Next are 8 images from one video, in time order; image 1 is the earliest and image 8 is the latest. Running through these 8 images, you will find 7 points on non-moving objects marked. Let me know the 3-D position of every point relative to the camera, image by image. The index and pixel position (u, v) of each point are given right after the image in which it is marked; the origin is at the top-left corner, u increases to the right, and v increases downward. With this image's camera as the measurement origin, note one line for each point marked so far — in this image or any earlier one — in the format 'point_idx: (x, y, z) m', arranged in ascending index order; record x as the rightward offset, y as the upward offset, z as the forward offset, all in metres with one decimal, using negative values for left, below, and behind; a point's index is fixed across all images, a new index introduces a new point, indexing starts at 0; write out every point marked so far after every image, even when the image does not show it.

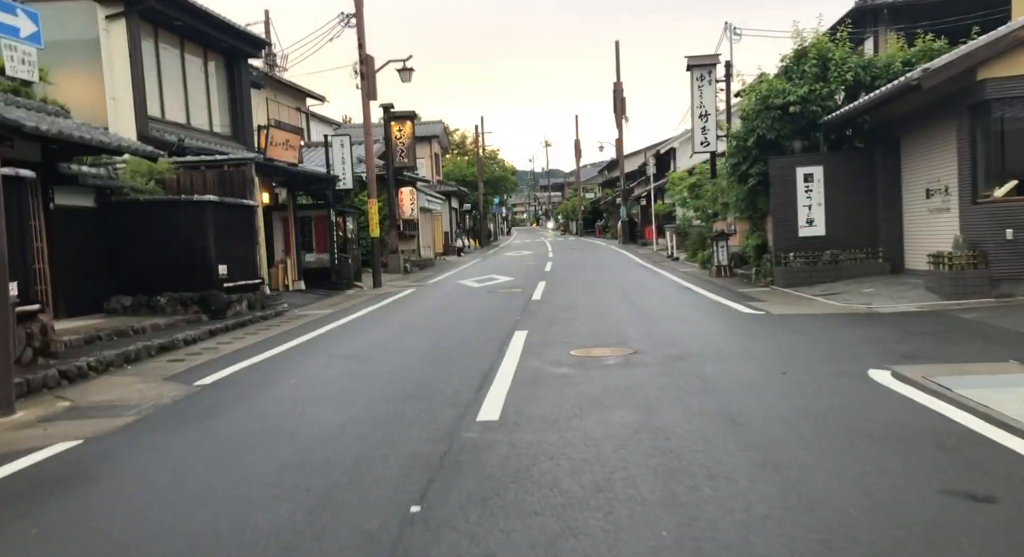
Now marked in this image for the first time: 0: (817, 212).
0: (+6.2, +1.4, +16.8) m
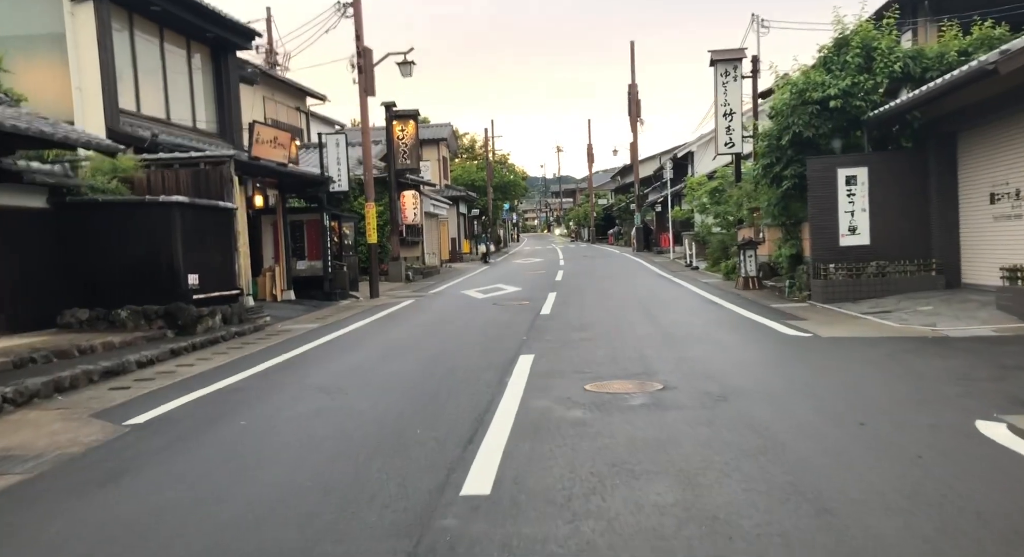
0: (+6.4, +1.1, +15.0) m
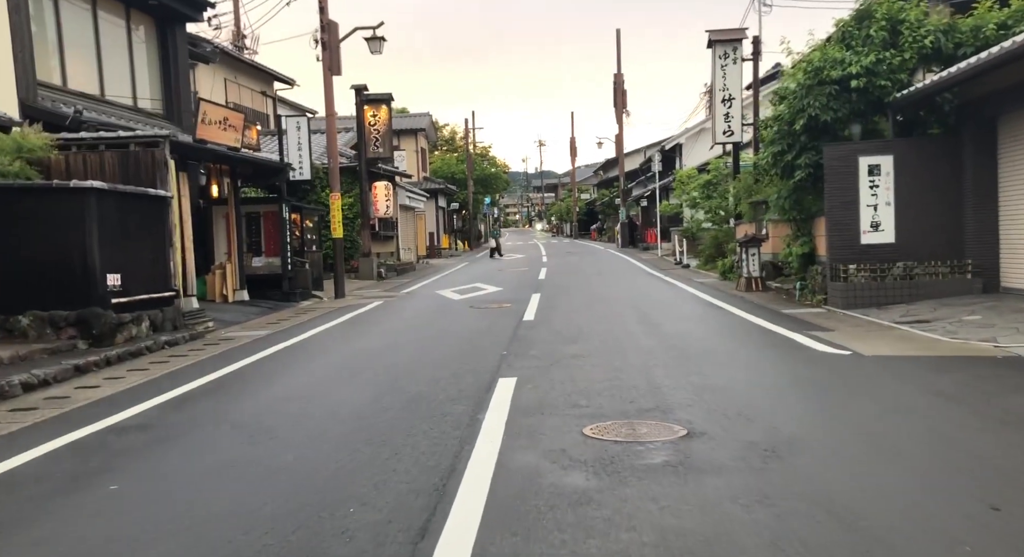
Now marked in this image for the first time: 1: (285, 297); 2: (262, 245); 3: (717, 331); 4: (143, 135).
0: (+6.0, +1.0, +13.3) m
1: (-5.0, -0.4, +17.9) m
2: (-5.6, +0.7, +18.4) m
3: (+2.7, -0.7, +10.7) m
4: (-5.6, +2.2, +12.4) m
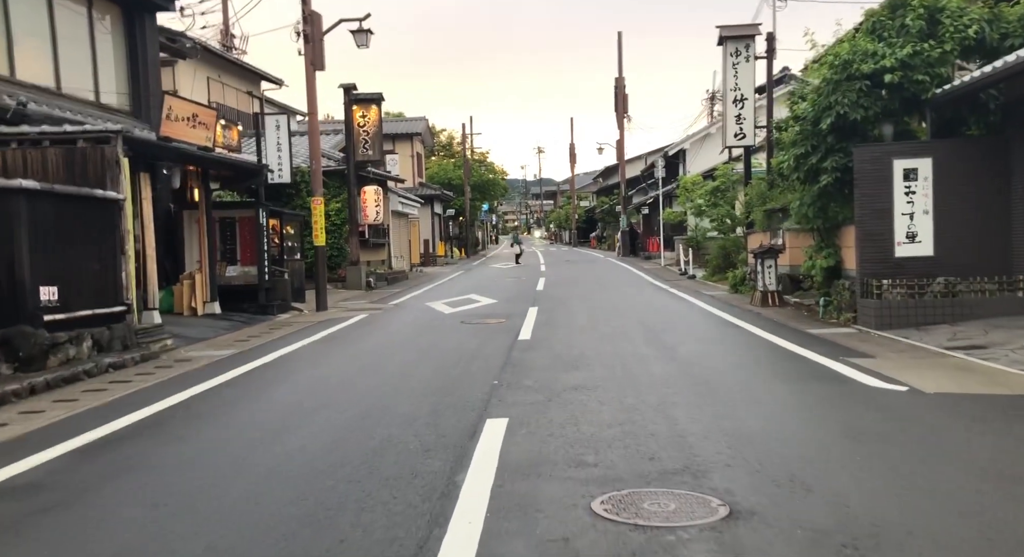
0: (+5.9, +0.8, +11.9) m
1: (-5.1, -0.6, +16.5) m
2: (-5.7, +0.5, +17.0) m
3: (+2.6, -0.9, +9.3) m
4: (-5.6, +2.0, +11.0) m
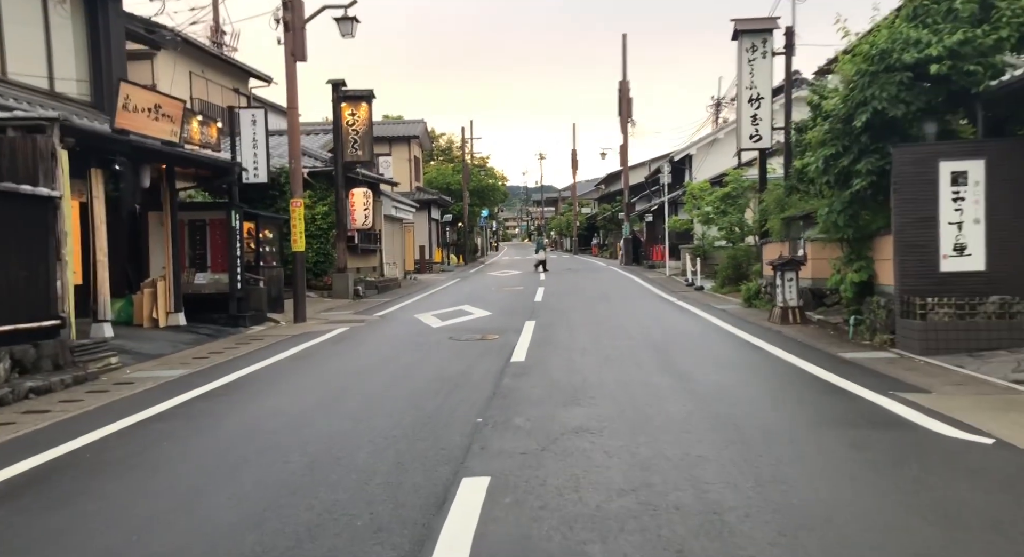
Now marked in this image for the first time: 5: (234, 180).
0: (+5.9, +0.6, +10.5) m
1: (-5.2, -0.8, +15.1) m
2: (-5.8, +0.4, +15.6) m
3: (+2.5, -1.1, +7.9) m
4: (-5.7, +1.9, +9.6) m
5: (-5.2, +1.8, +15.5) m
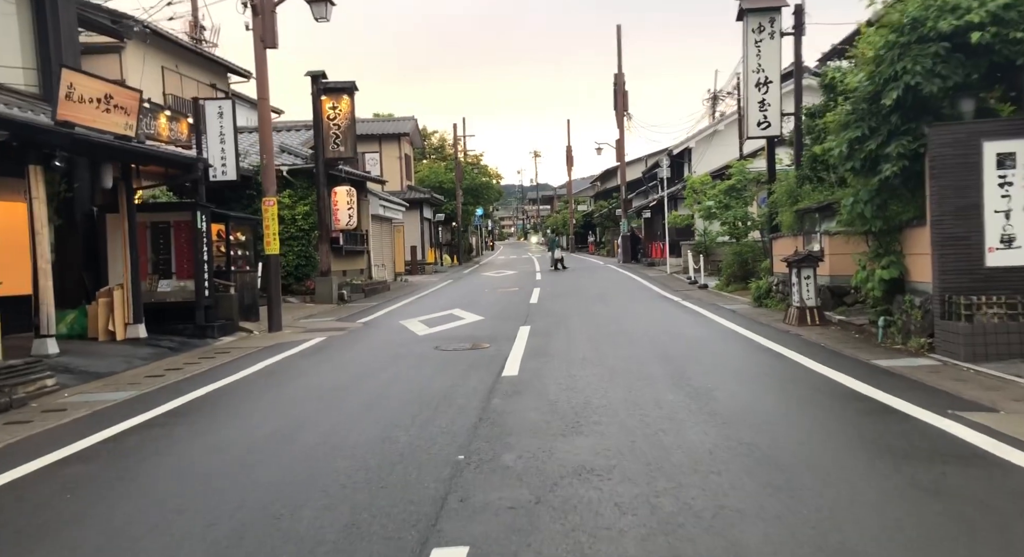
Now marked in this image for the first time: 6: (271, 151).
0: (+5.7, +0.6, +9.2) m
1: (-5.3, -0.9, +13.8) m
2: (-5.9, +0.2, +14.3) m
3: (+2.4, -1.1, +6.6) m
4: (-5.9, +1.8, +8.3) m
5: (-5.4, +1.7, +14.2) m
6: (-4.3, +2.3, +14.8) m
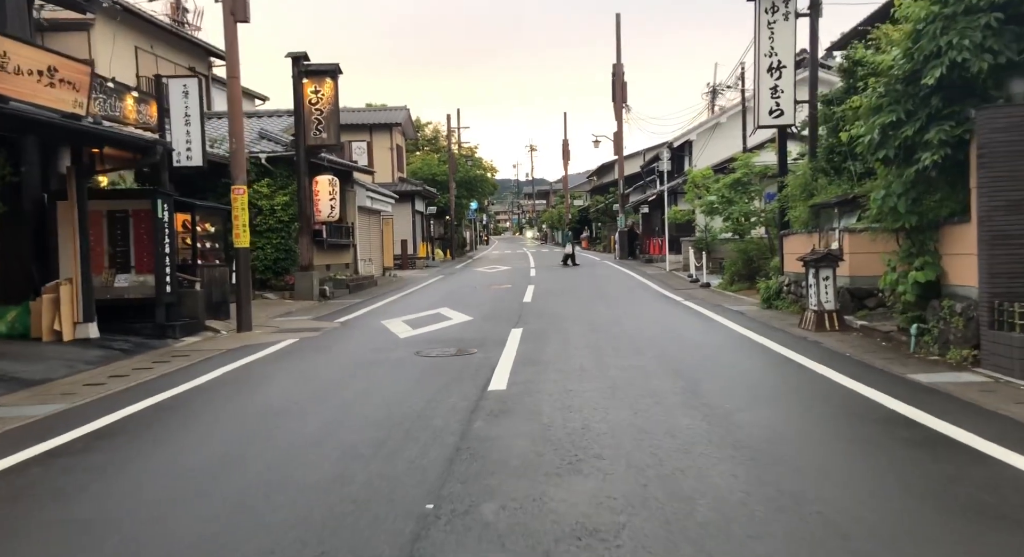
0: (+5.6, +0.6, +8.1) m
1: (-5.4, -0.8, +12.6) m
2: (-6.1, +0.3, +13.1) m
3: (+2.3, -1.1, +5.4) m
4: (-5.9, +1.8, +7.0) m
5: (-5.5, +1.8, +12.9) m
6: (-4.5, +2.4, +13.5) m
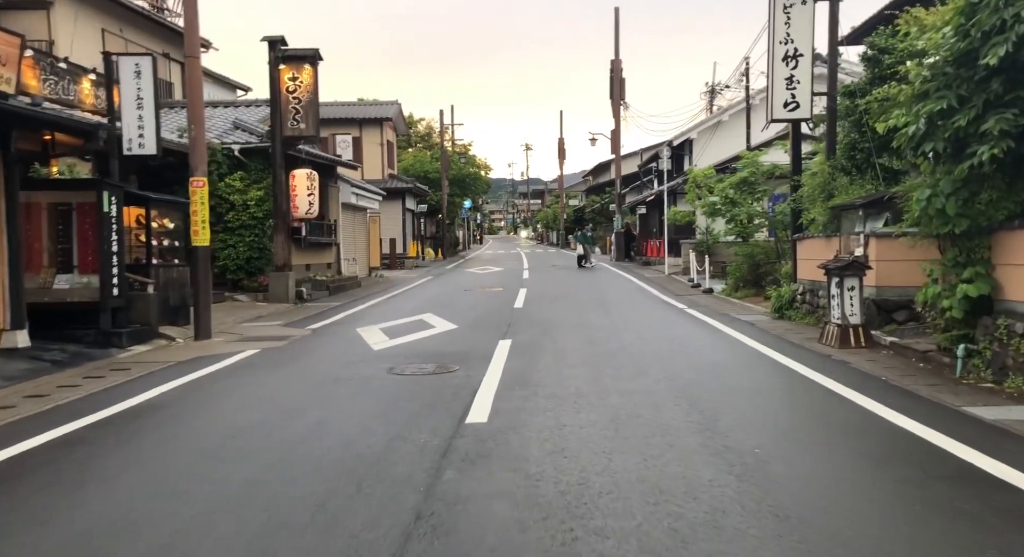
0: (+5.5, +0.4, +6.7) m
1: (-5.6, -0.8, +11.2) m
2: (-6.2, +0.3, +11.7) m
3: (+2.2, -1.2, +4.1) m
4: (-6.1, +1.8, +5.6) m
5: (-5.6, +1.8, +11.5) m
6: (-4.6, +2.4, +12.1) m
